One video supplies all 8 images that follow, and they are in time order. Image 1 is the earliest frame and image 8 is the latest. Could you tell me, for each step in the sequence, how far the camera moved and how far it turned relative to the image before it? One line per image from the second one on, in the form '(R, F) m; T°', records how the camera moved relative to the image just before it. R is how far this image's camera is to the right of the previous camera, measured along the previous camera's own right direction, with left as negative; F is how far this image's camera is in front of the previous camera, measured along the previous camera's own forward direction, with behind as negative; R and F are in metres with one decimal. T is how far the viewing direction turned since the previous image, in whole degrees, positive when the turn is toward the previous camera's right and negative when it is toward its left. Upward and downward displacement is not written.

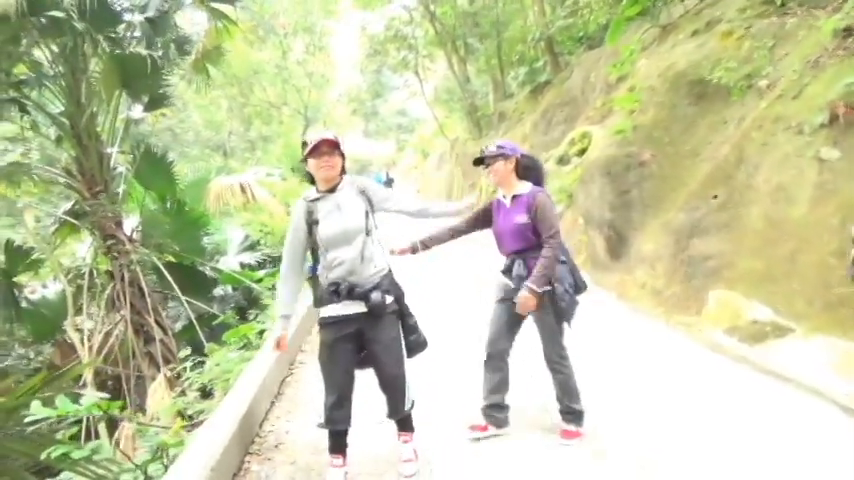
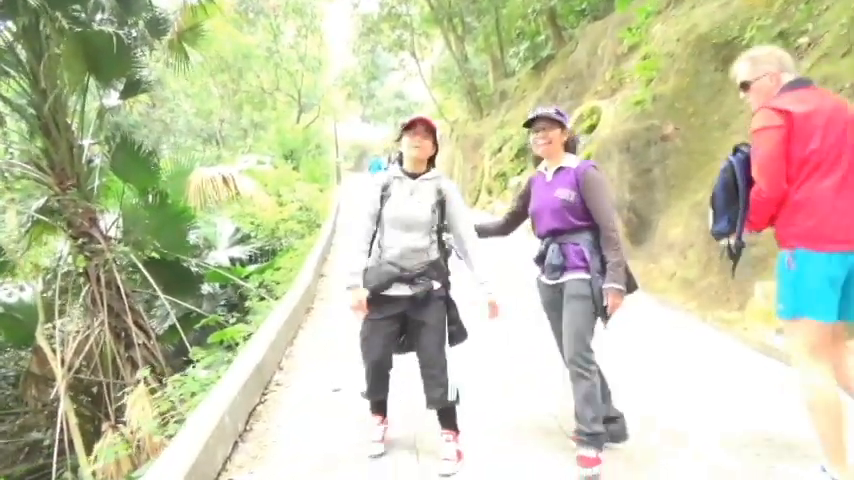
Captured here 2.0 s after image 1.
(0.0, +0.7) m; 0°
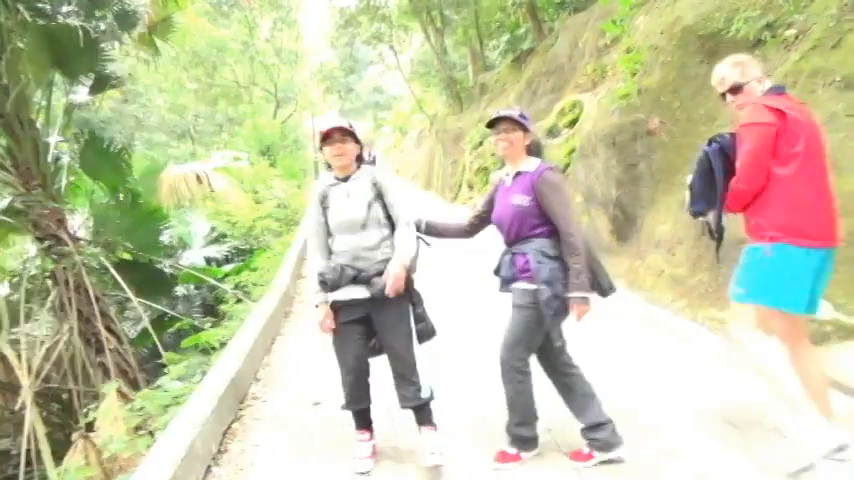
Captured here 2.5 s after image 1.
(0.0, +0.2) m; +2°
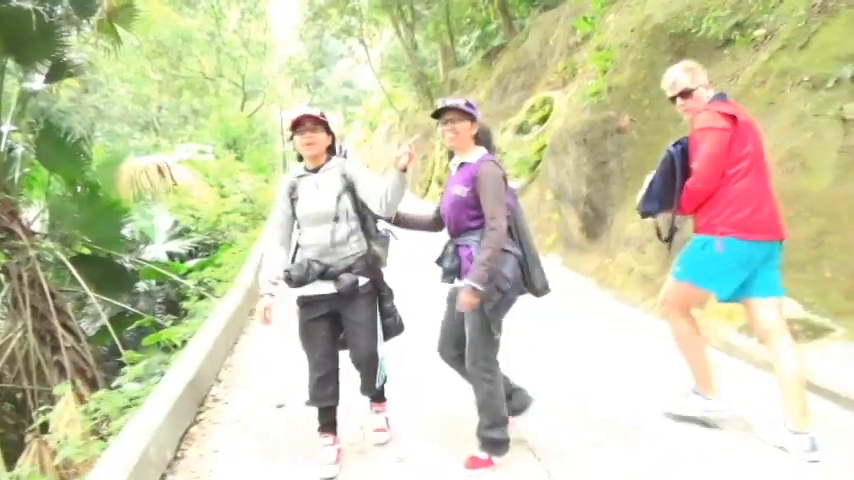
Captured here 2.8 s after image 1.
(0.0, +0.1) m; +3°
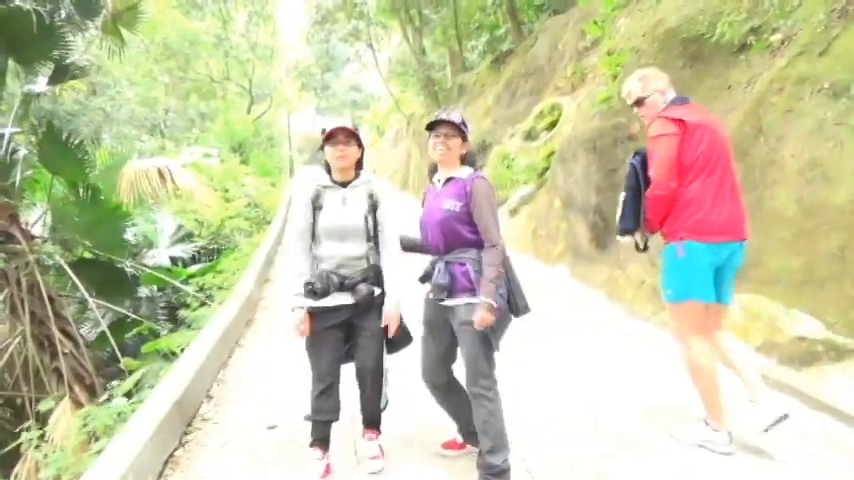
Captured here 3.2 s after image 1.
(0.0, +0.2) m; -1°
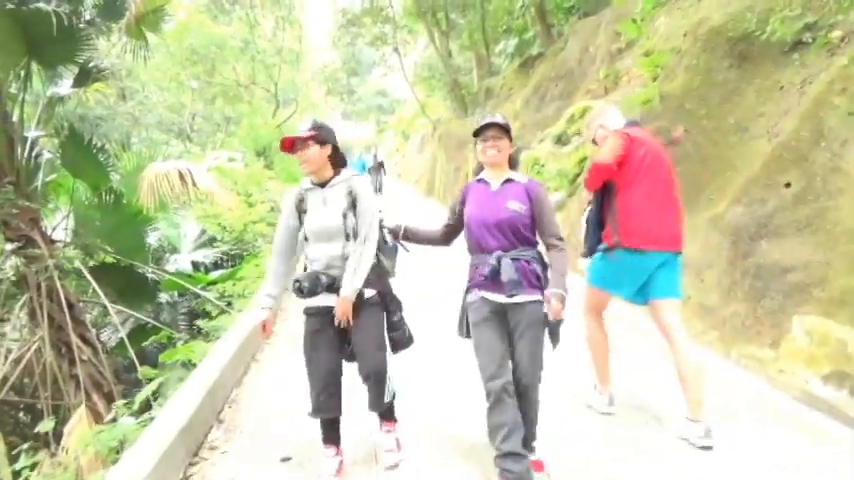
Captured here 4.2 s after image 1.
(0.0, +0.3) m; -2°
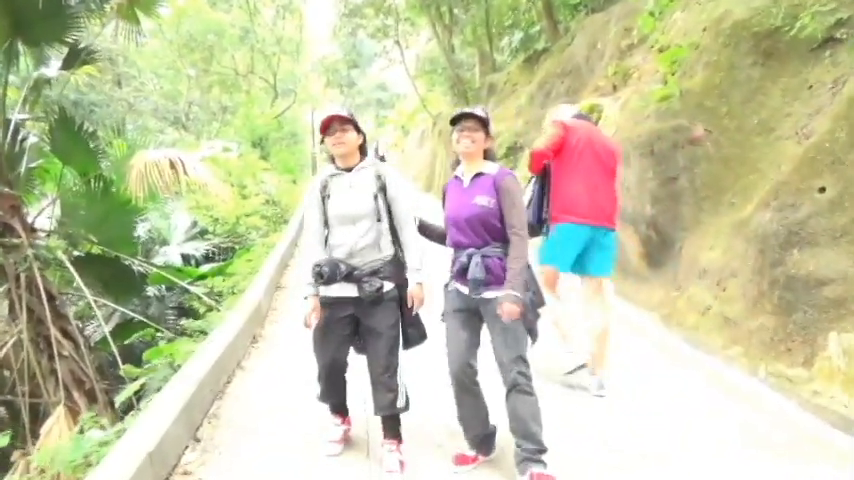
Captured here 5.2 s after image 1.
(0.0, +0.3) m; 0°
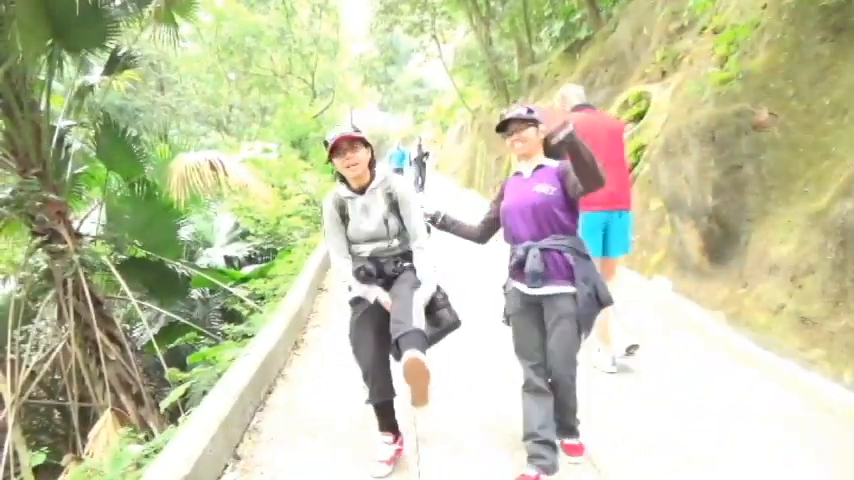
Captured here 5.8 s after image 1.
(0.0, +0.2) m; -4°
